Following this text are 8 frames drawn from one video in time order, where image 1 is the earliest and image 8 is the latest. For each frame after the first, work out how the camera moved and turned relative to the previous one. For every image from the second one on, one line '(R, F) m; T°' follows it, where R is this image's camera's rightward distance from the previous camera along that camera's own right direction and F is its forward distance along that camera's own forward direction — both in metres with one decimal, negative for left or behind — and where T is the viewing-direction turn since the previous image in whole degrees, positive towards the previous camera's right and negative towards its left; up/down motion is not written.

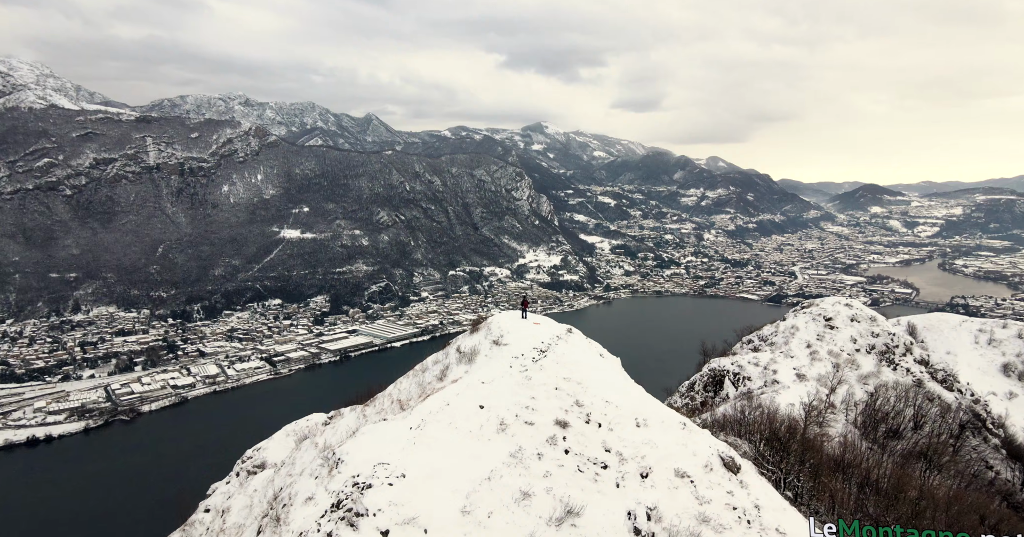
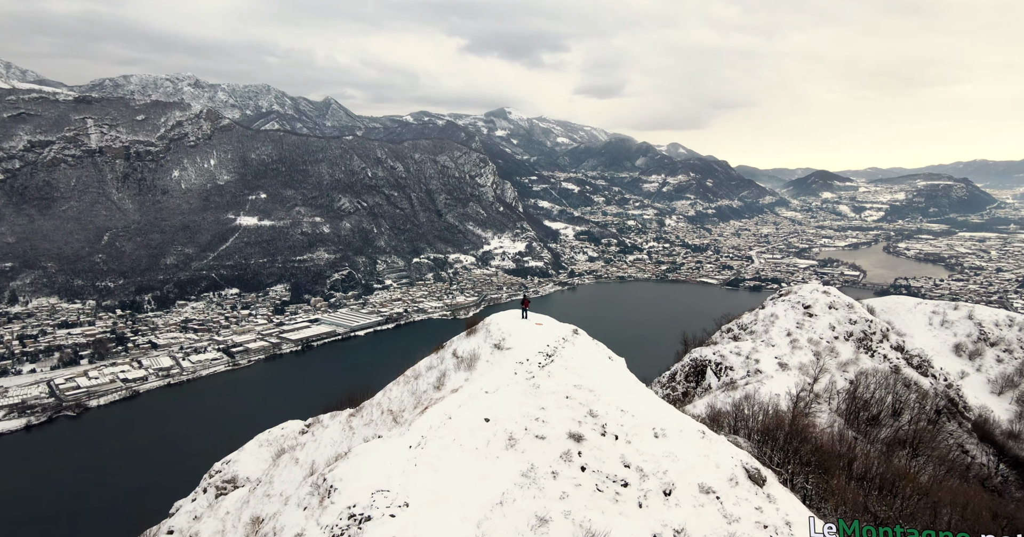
(-0.2, +0.3) m; +4°
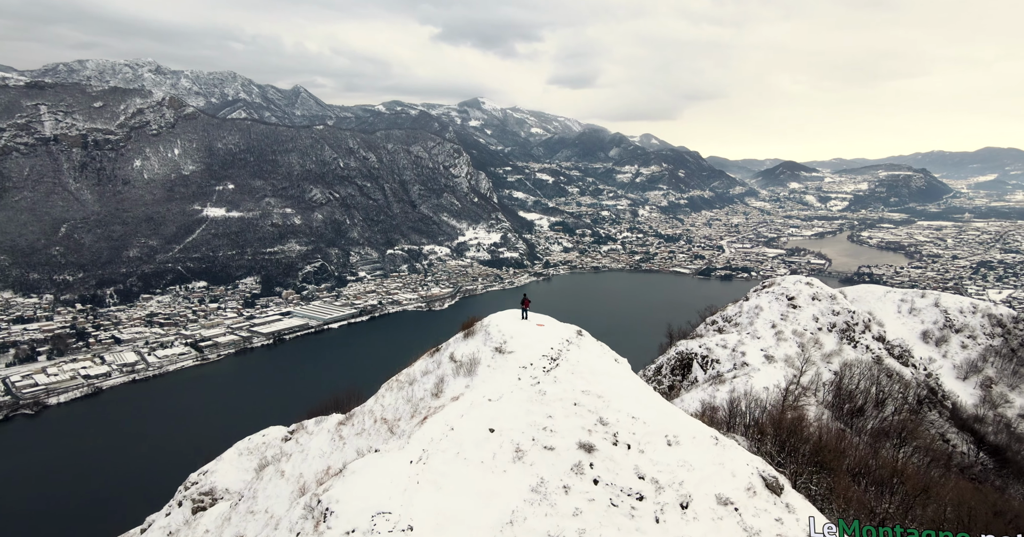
(-0.2, +0.2) m; +3°
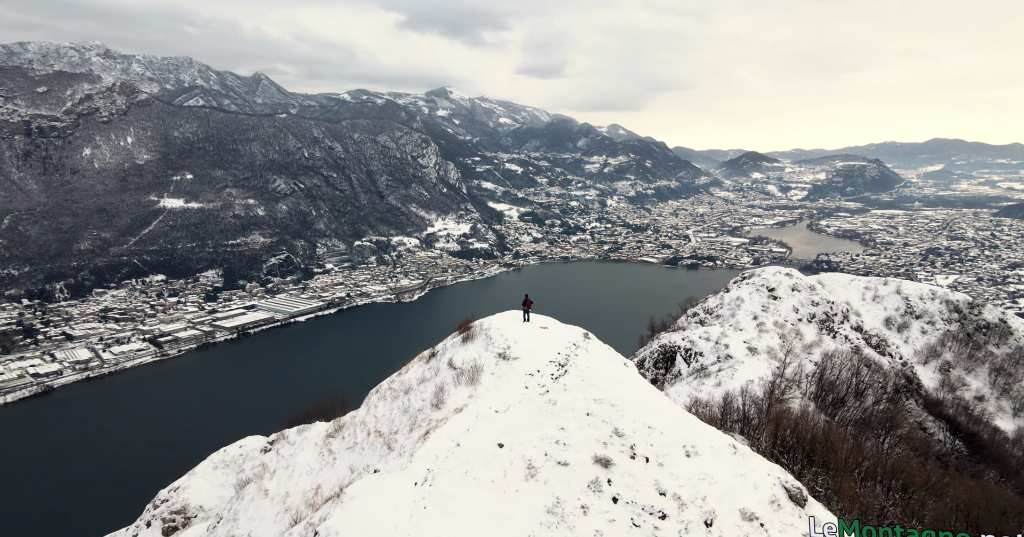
(-0.2, +0.2) m; +3°
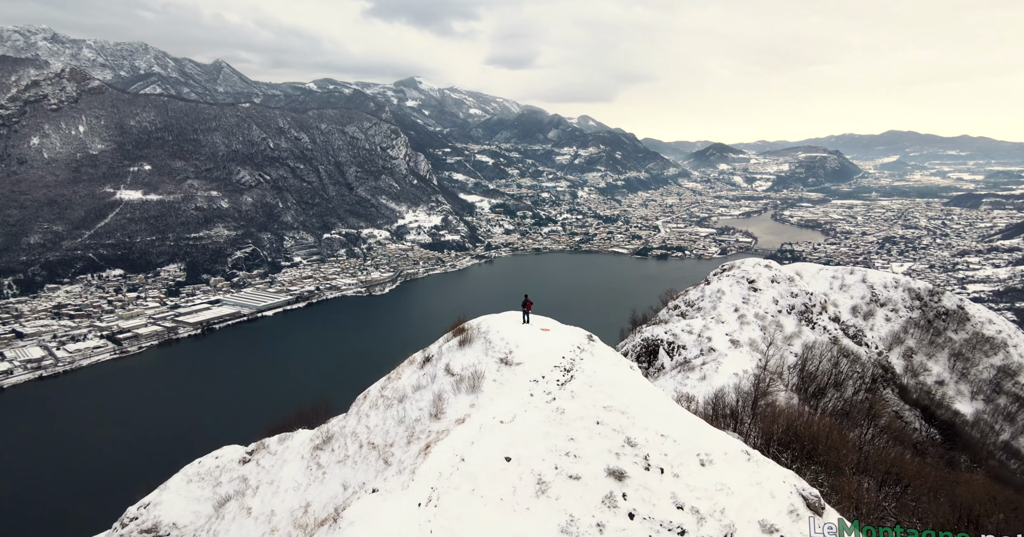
(-0.2, +0.2) m; +3°
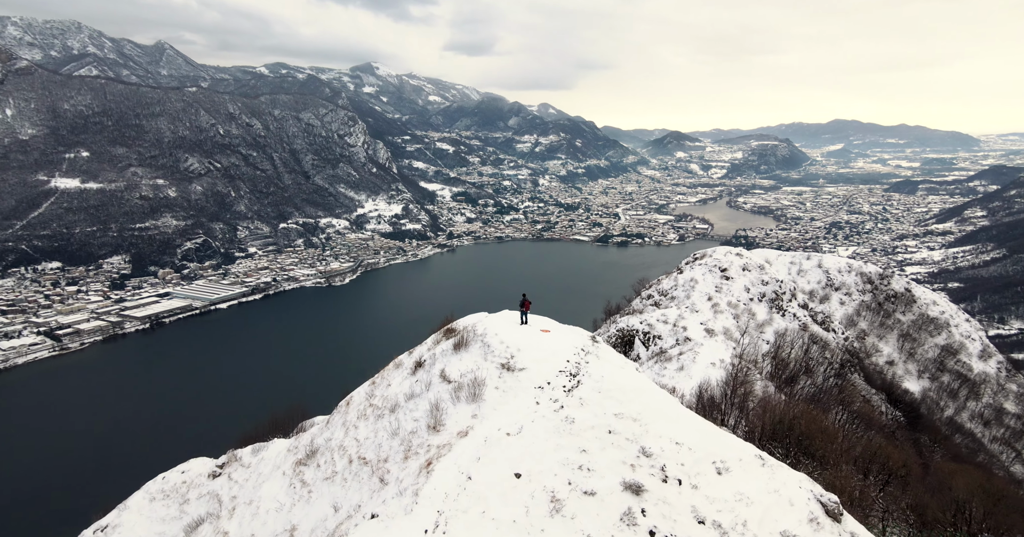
(-0.2, +0.2) m; +4°
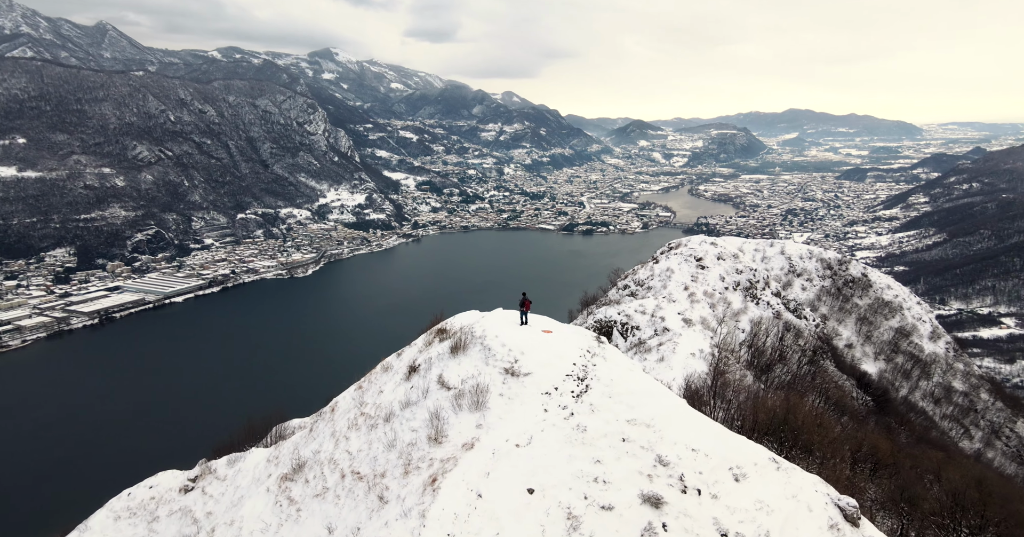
(-0.2, +0.2) m; +4°
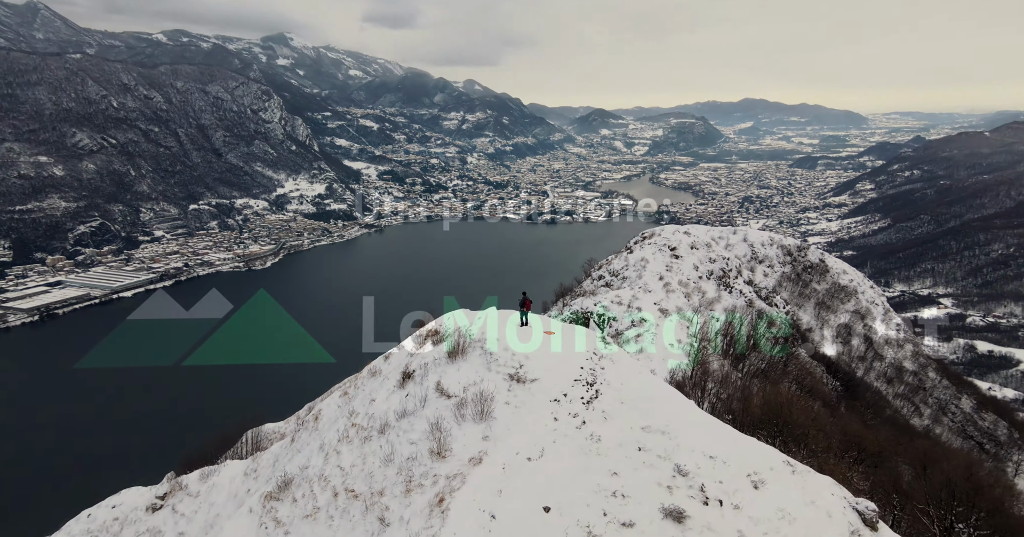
(-0.2, +0.2) m; +4°
